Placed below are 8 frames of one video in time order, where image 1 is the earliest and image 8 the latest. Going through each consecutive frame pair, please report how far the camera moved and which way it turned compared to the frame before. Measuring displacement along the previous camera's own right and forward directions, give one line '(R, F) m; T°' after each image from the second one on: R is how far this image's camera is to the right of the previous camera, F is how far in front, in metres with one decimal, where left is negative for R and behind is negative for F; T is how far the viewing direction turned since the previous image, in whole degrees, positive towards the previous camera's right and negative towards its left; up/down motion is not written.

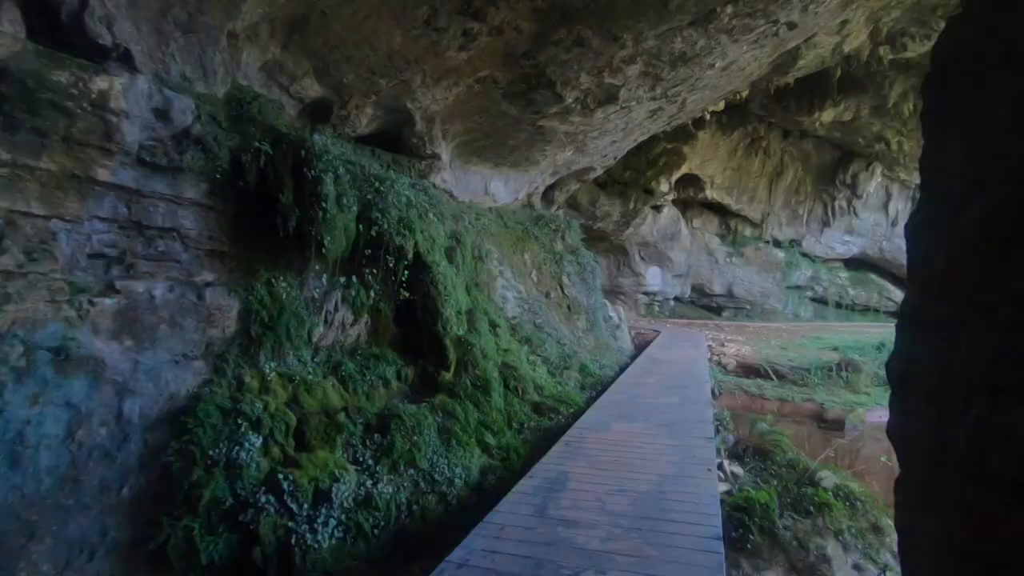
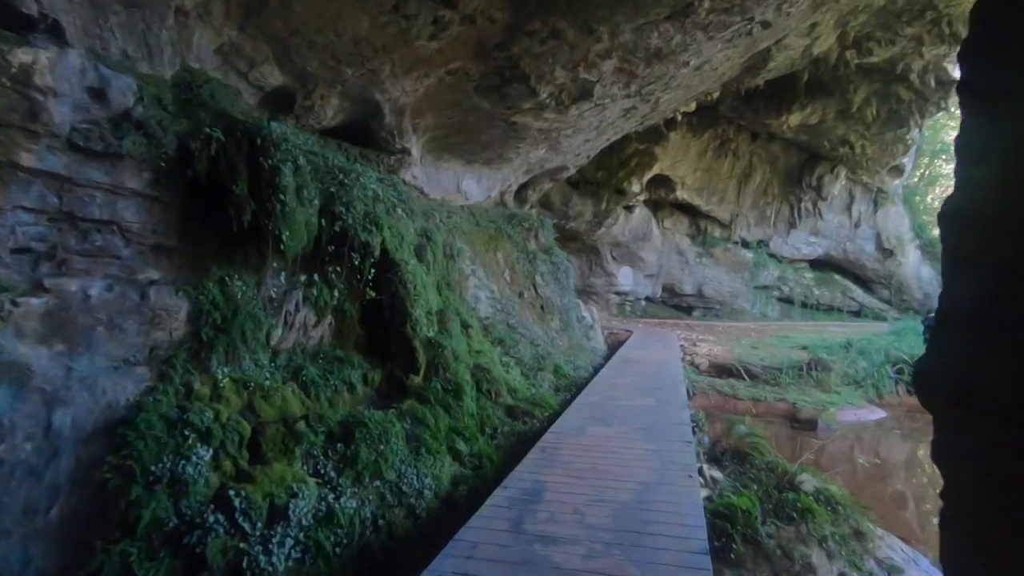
(0.0, +0.2) m; +3°
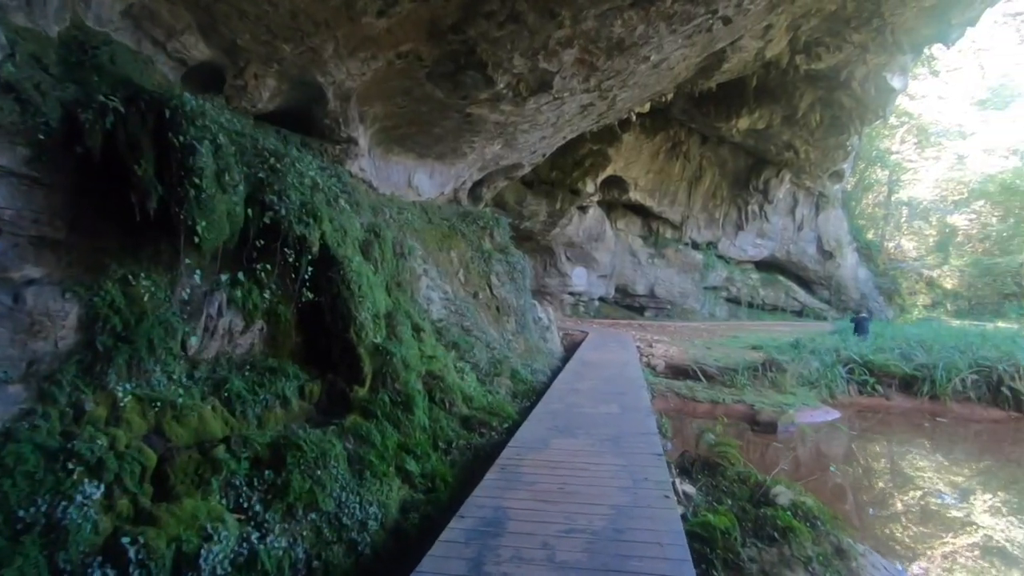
(0.0, +0.3) m; +5°
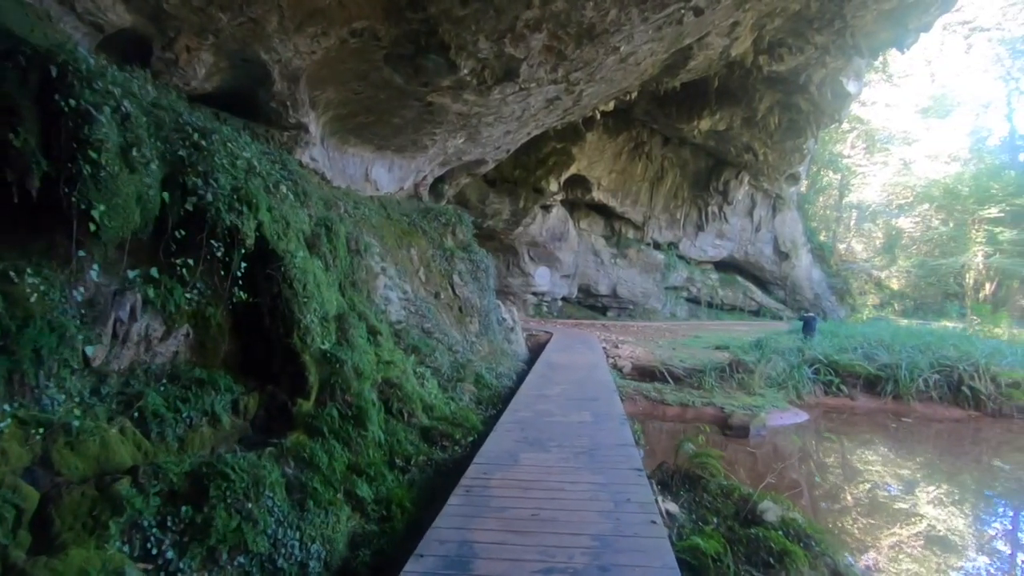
(0.0, +0.3) m; +4°
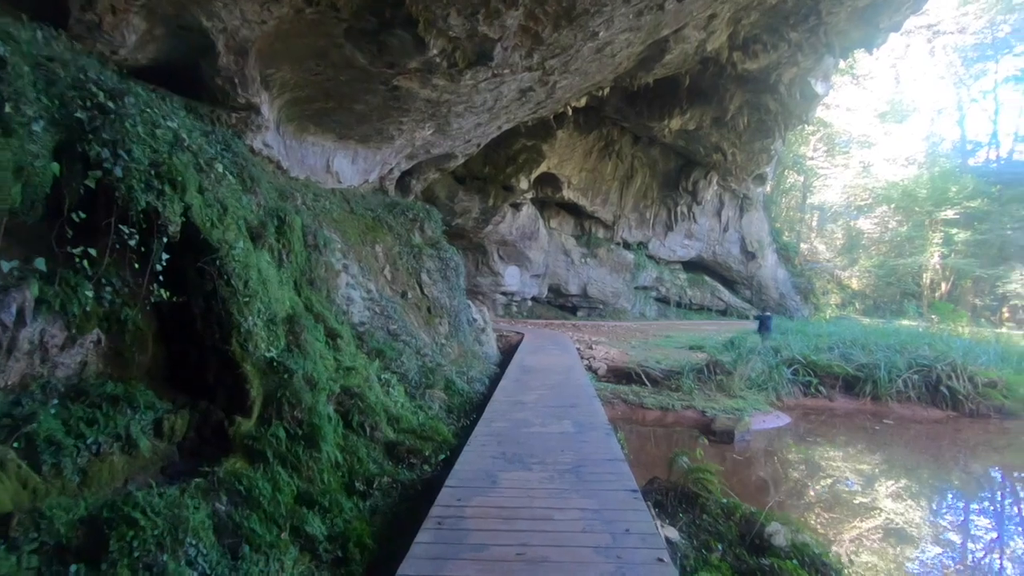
(0.0, +0.4) m; +3°
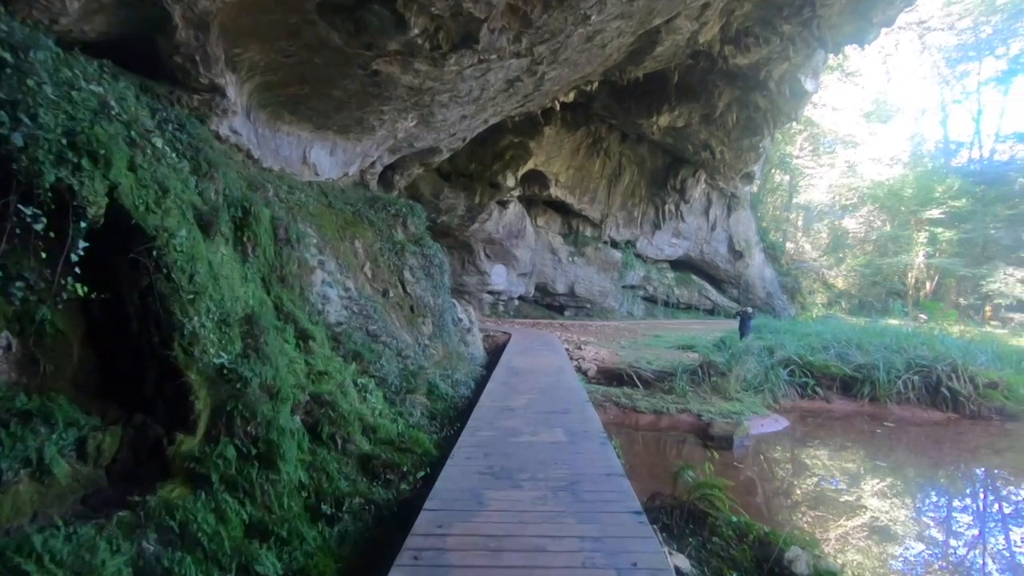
(0.0, +0.3) m; +1°
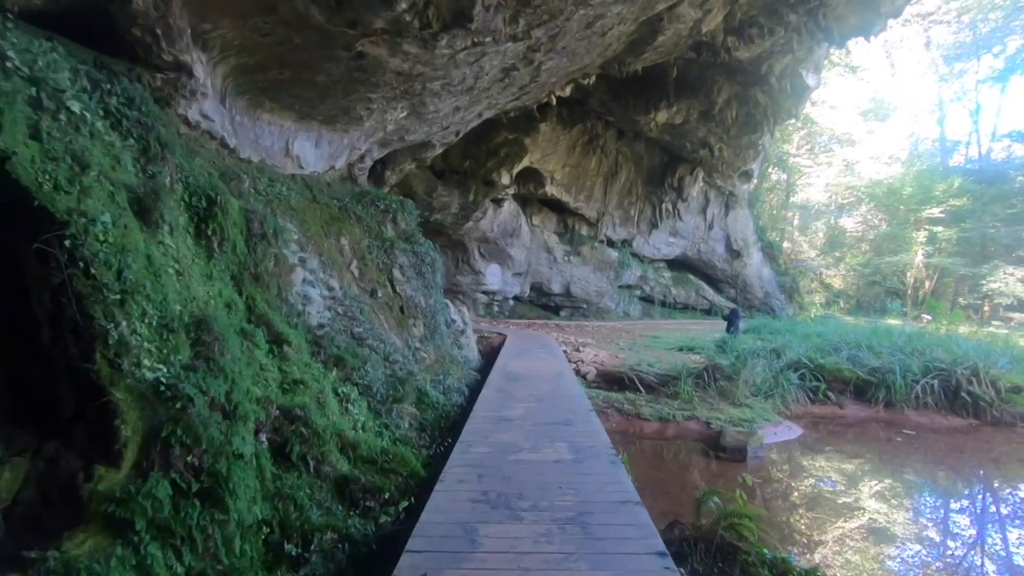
(0.0, +0.4) m; +1°
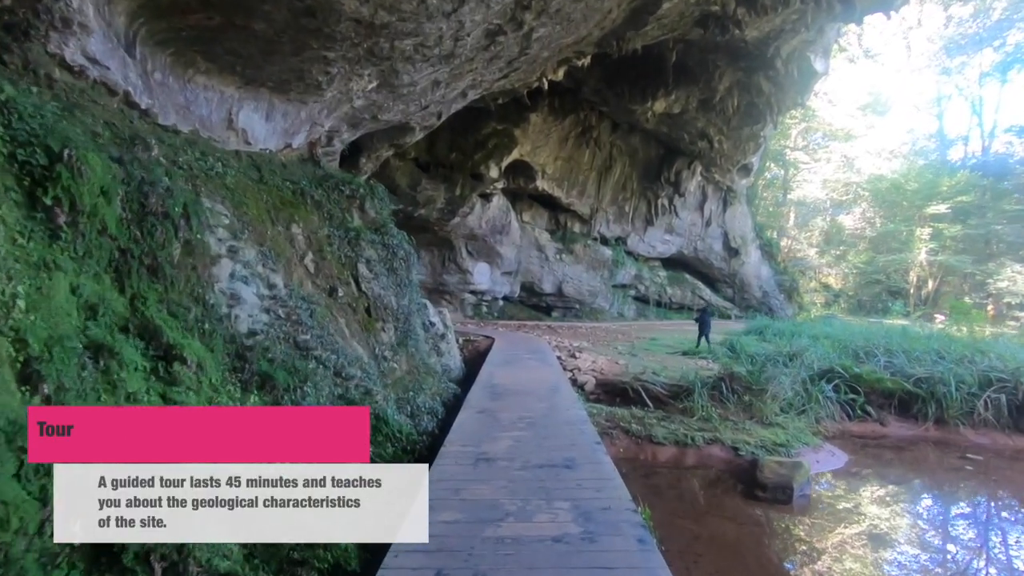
(0.0, +1.0) m; +1°
